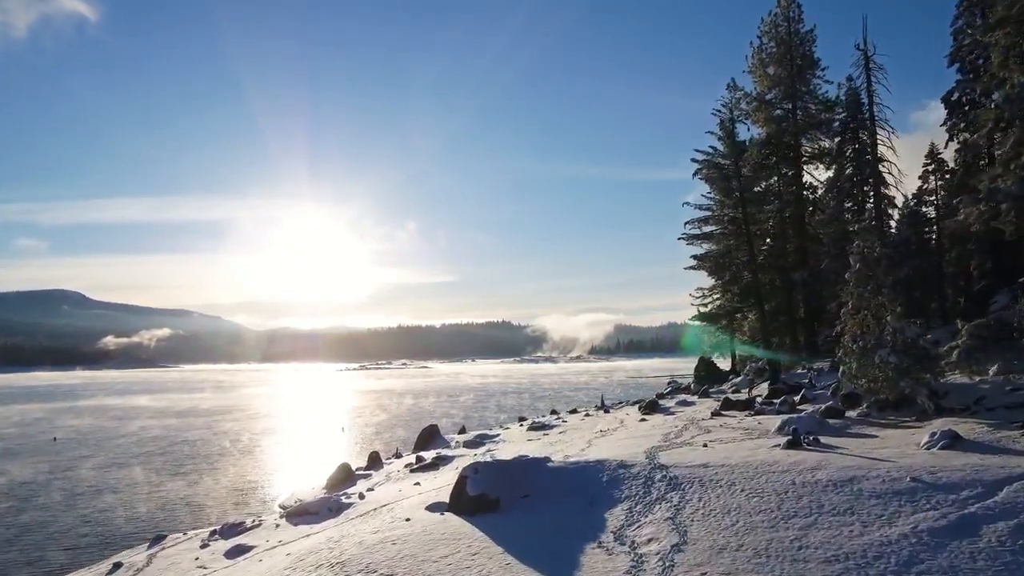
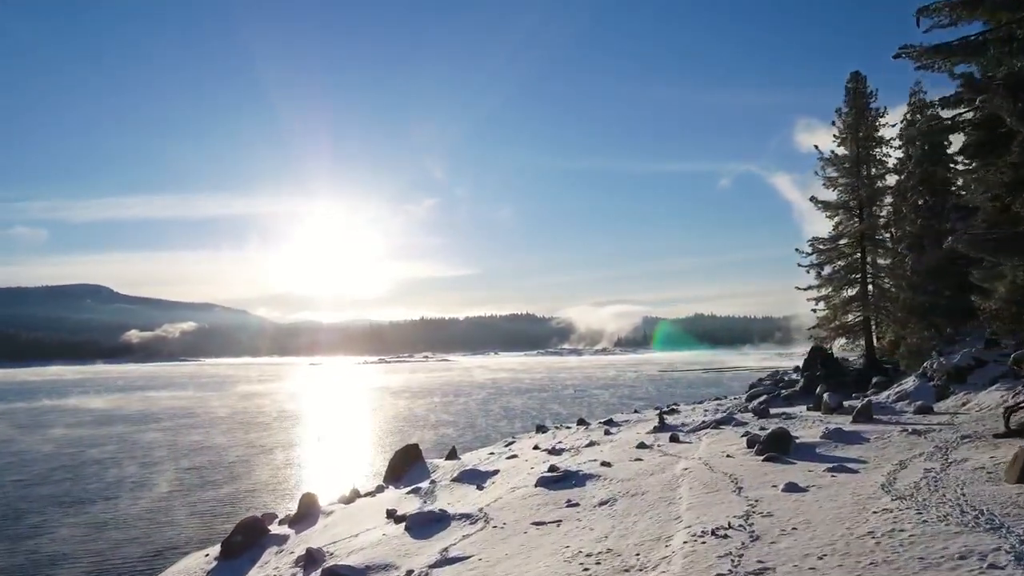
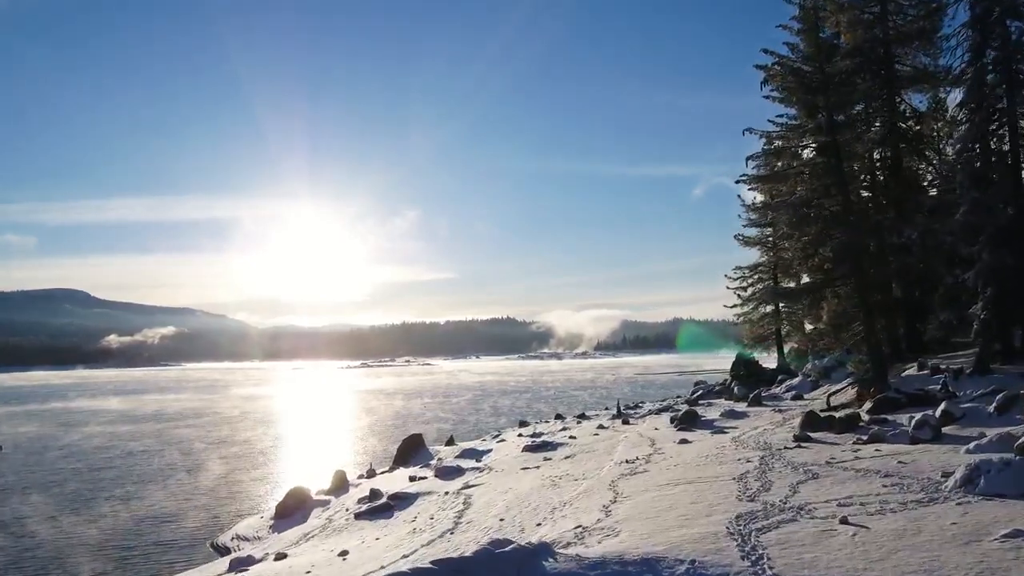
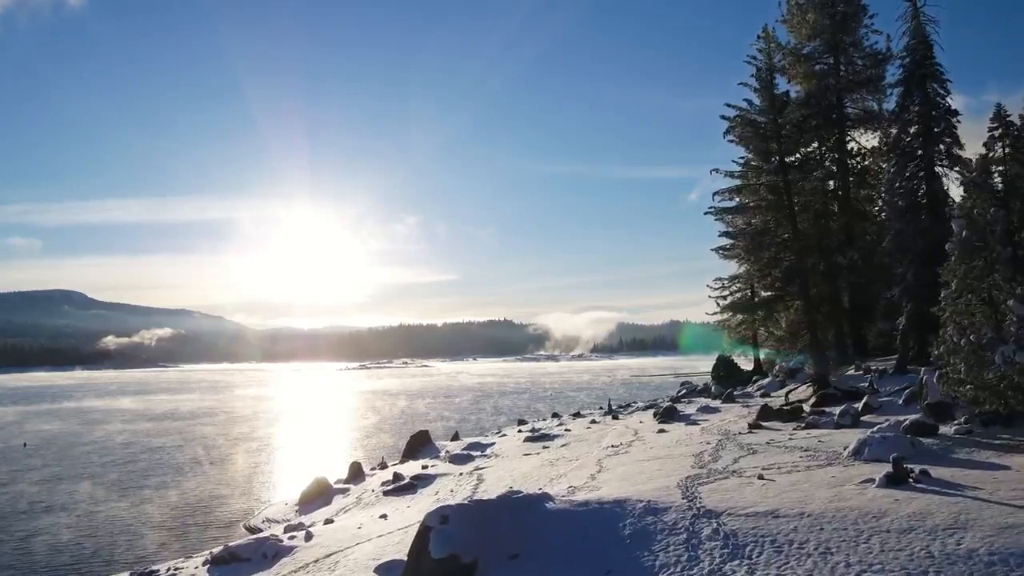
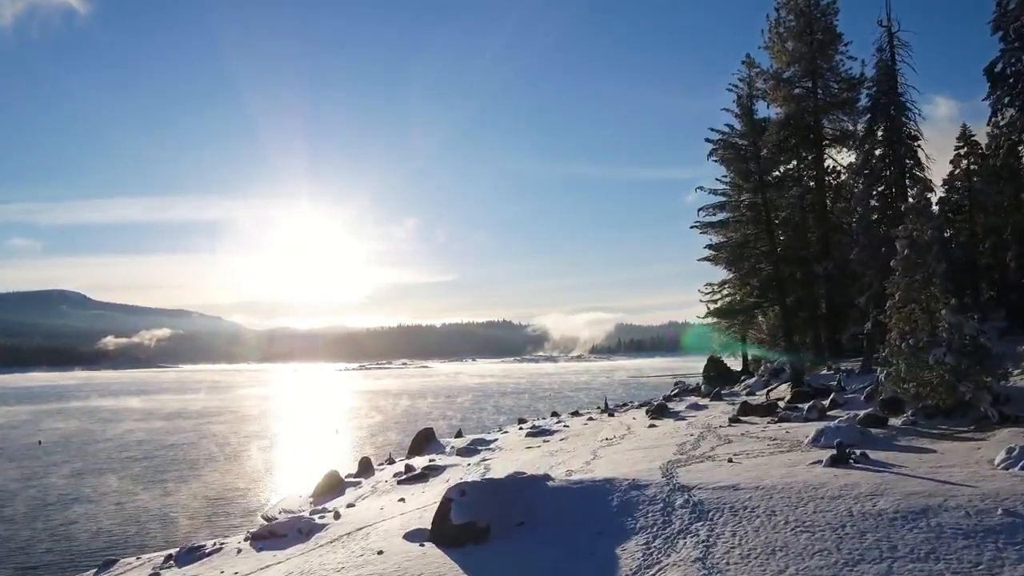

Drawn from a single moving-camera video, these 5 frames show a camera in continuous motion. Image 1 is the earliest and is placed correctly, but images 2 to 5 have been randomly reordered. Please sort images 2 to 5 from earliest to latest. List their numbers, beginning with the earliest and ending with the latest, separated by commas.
5, 4, 3, 2
